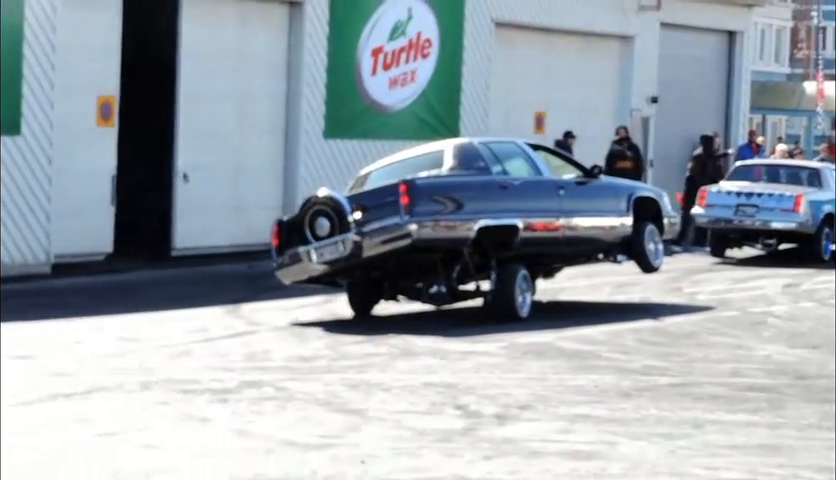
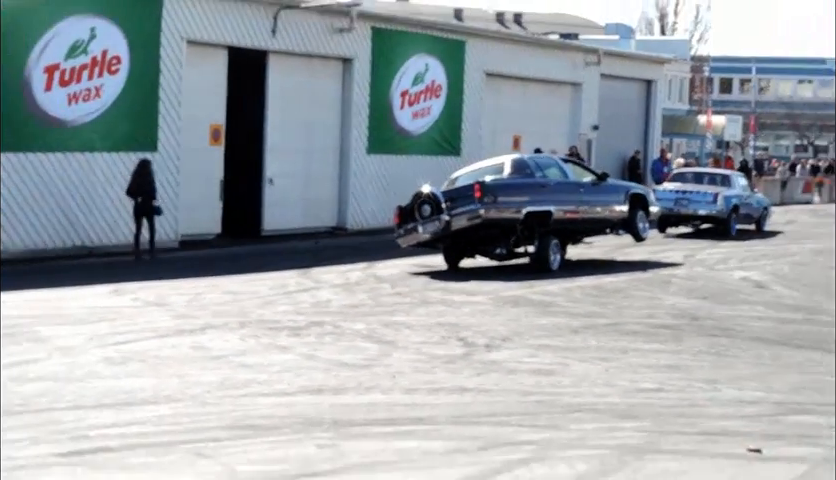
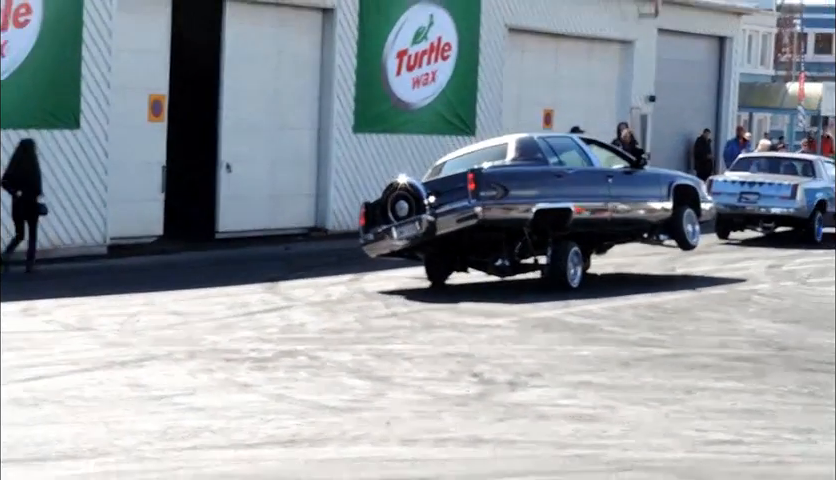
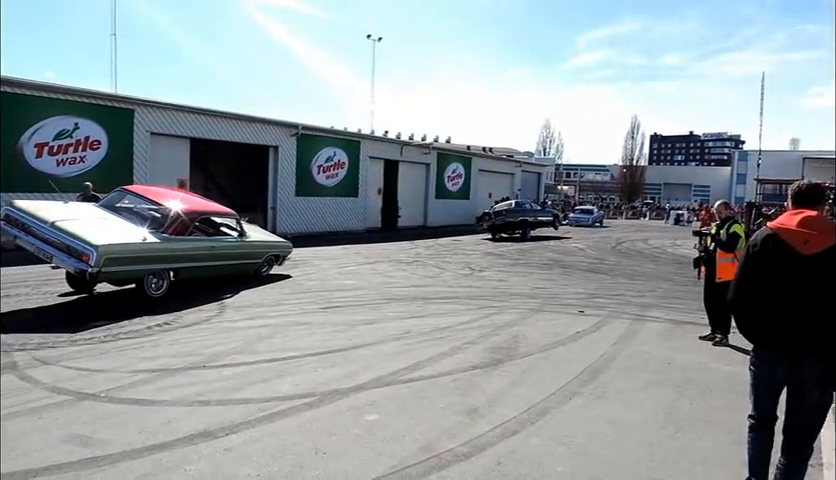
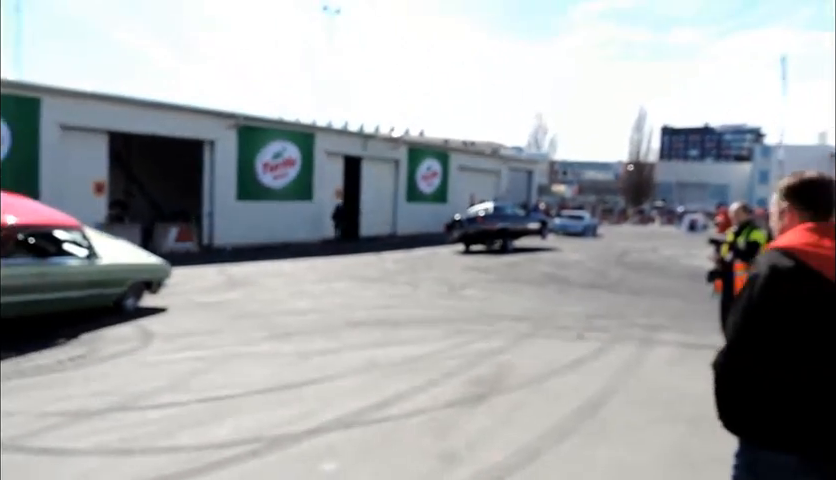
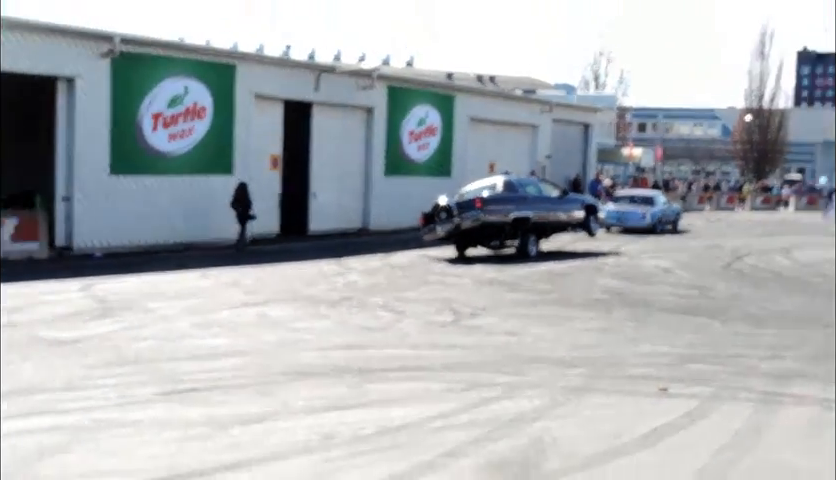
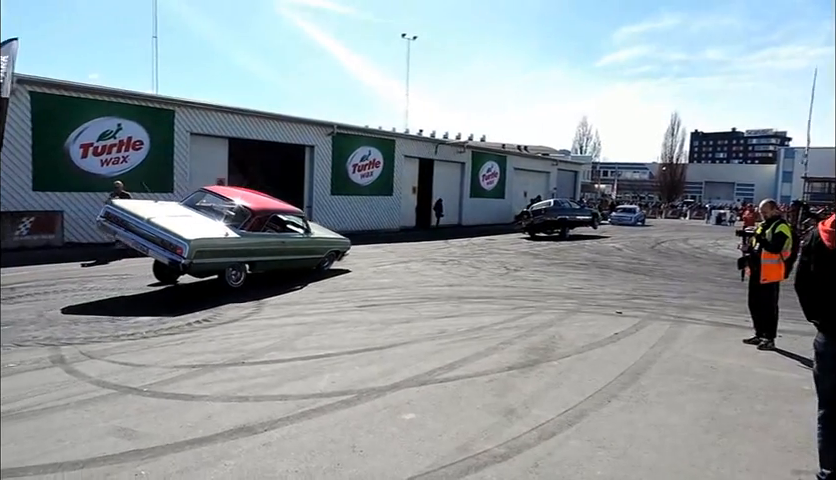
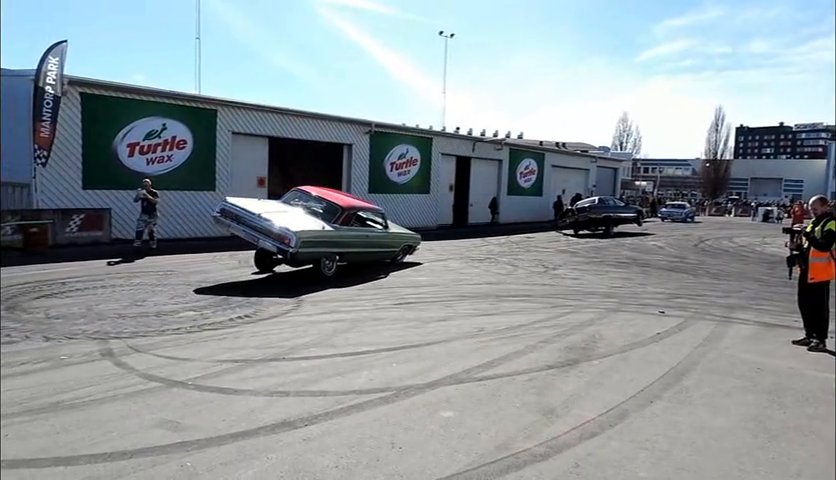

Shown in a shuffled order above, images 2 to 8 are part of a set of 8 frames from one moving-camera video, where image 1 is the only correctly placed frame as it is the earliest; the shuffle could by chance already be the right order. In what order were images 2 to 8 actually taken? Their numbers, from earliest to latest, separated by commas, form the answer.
3, 2, 6, 5, 4, 7, 8
